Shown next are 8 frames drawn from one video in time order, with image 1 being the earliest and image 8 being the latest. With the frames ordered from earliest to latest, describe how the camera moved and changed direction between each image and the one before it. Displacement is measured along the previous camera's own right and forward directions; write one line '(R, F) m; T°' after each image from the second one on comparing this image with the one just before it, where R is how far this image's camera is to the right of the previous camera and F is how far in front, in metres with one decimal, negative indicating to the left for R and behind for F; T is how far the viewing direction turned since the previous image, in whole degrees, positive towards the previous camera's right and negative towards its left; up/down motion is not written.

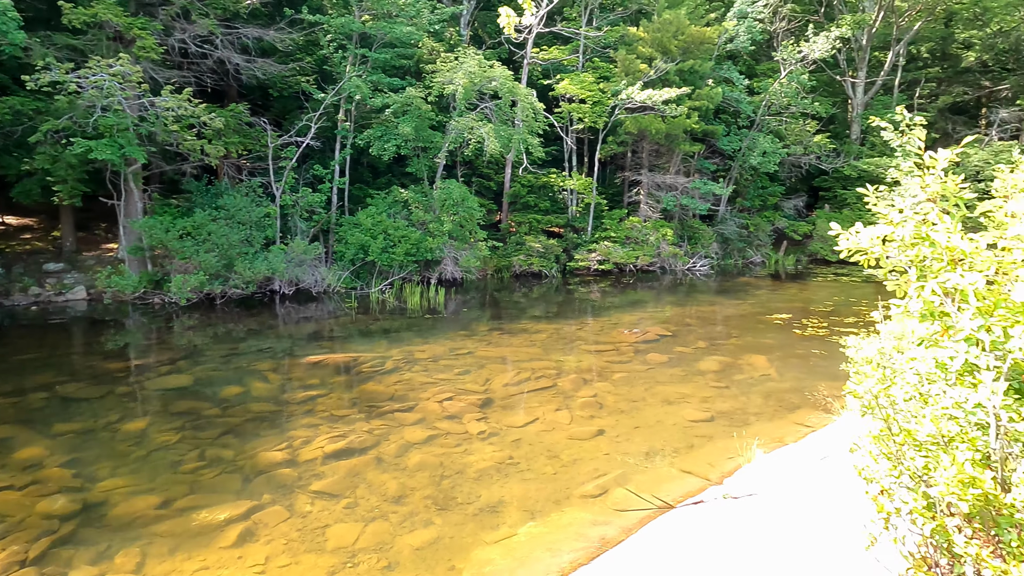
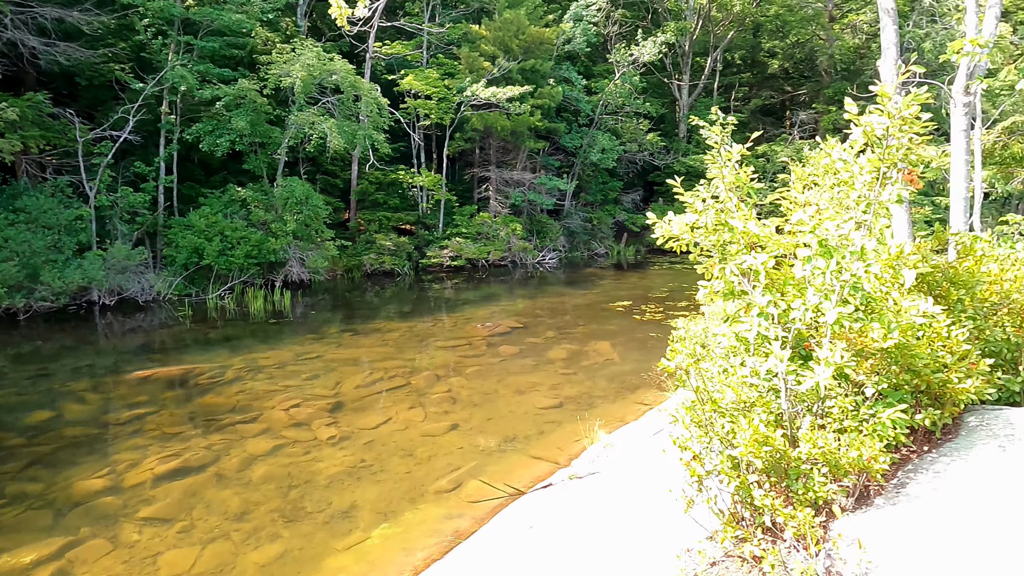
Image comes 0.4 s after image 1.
(+0.1, 0.0) m; +12°
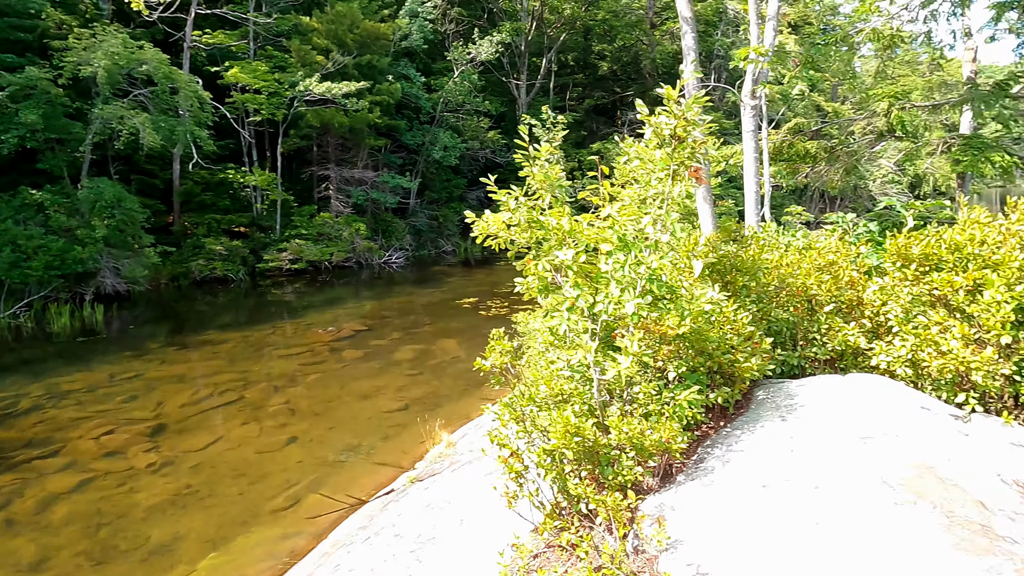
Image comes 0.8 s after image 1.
(+0.2, 0.0) m; +13°
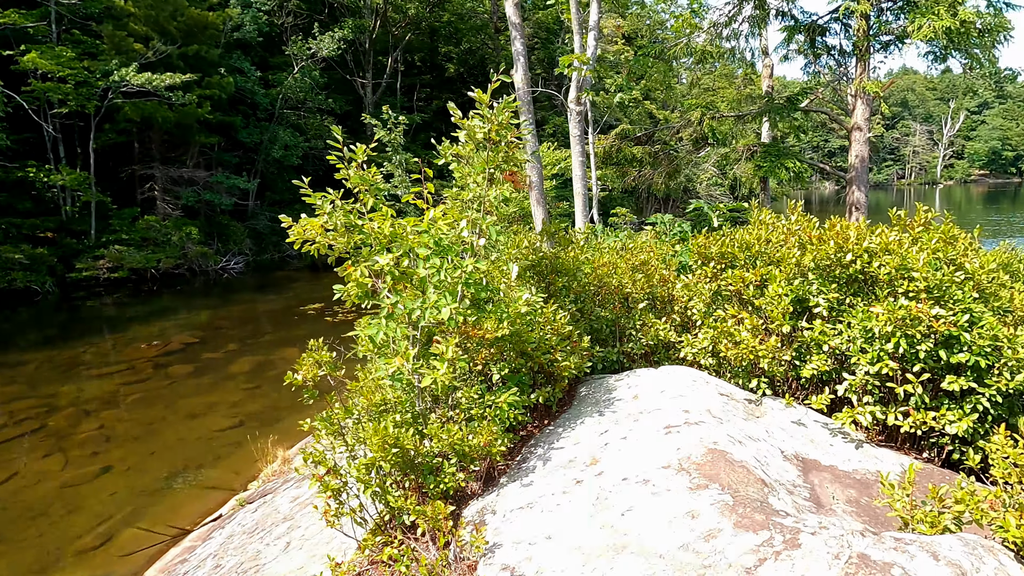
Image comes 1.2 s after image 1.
(+0.2, 0.0) m; +12°
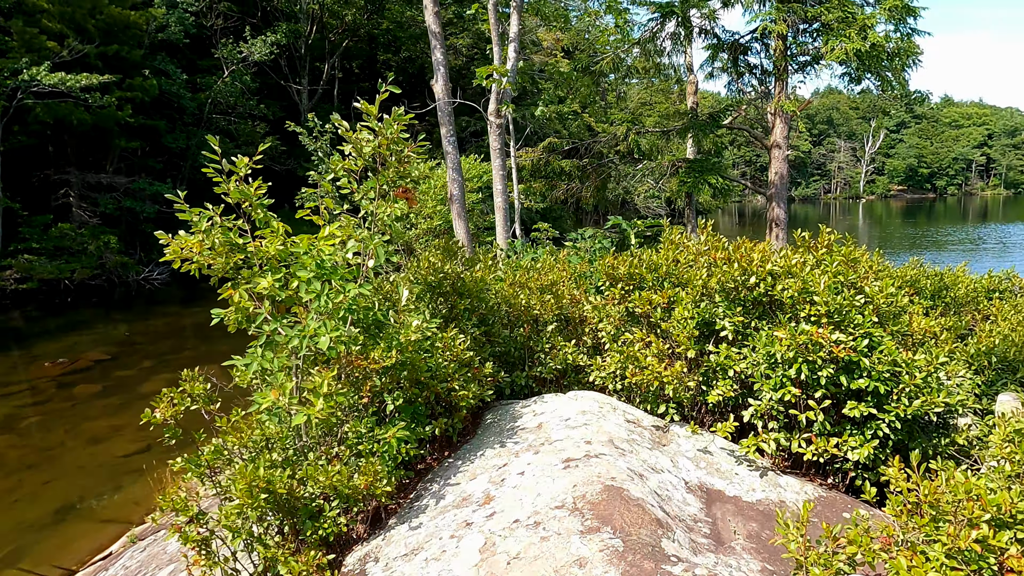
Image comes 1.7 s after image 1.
(+0.2, +0.2) m; +5°
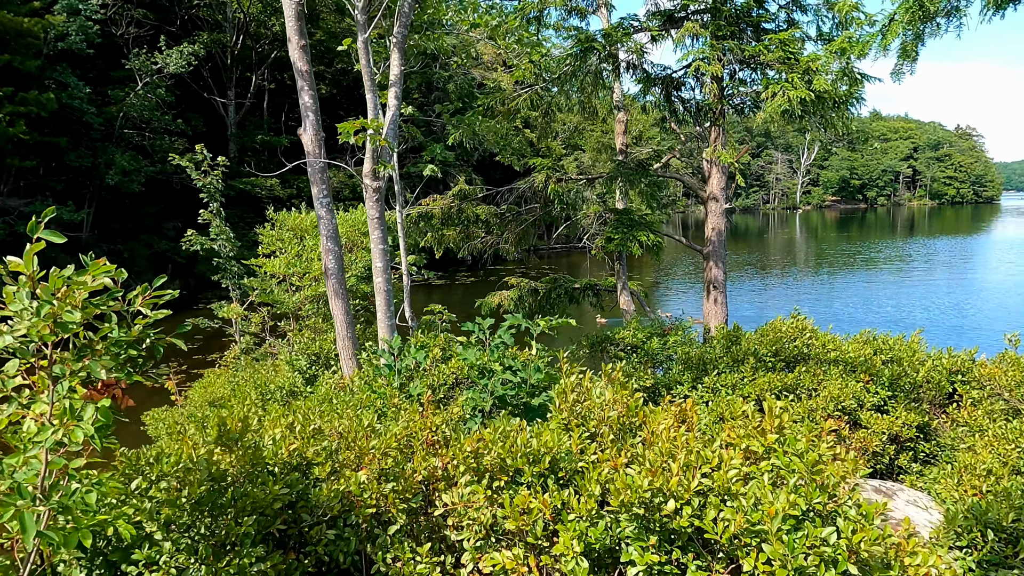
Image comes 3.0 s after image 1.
(+0.4, +1.0) m; +4°
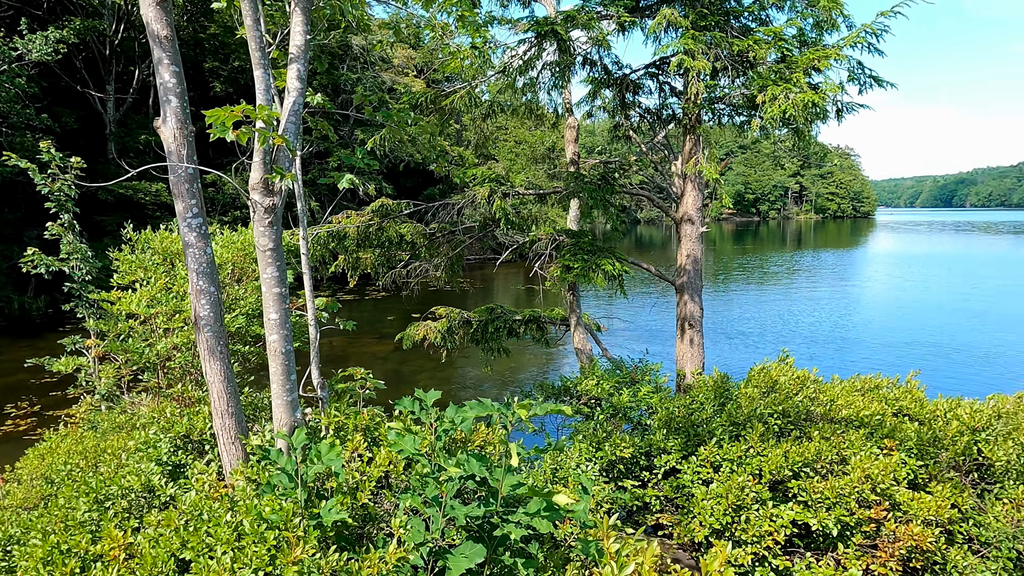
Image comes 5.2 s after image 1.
(-0.2, +1.2) m; +8°
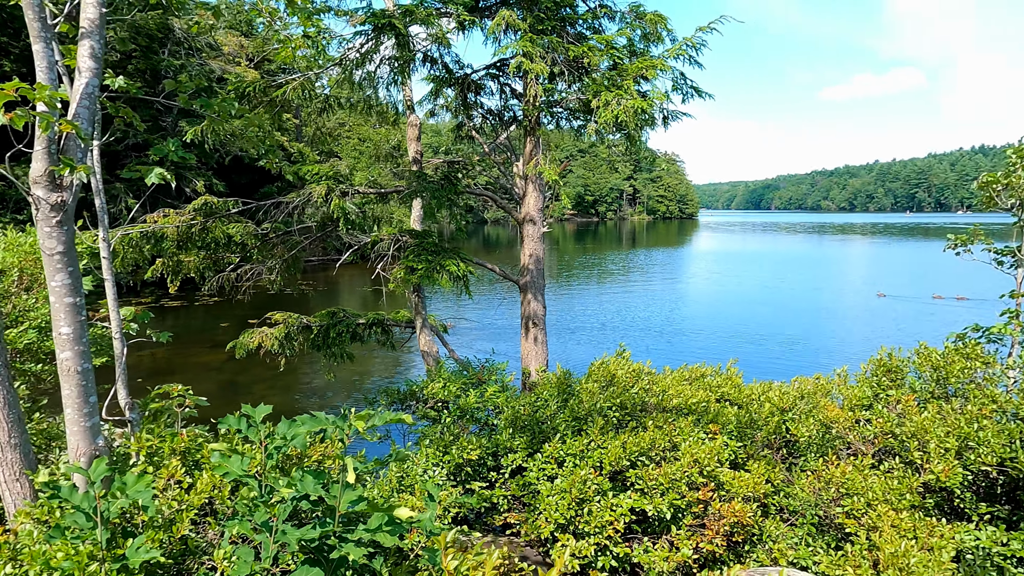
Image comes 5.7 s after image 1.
(0.0, +0.1) m; +13°
